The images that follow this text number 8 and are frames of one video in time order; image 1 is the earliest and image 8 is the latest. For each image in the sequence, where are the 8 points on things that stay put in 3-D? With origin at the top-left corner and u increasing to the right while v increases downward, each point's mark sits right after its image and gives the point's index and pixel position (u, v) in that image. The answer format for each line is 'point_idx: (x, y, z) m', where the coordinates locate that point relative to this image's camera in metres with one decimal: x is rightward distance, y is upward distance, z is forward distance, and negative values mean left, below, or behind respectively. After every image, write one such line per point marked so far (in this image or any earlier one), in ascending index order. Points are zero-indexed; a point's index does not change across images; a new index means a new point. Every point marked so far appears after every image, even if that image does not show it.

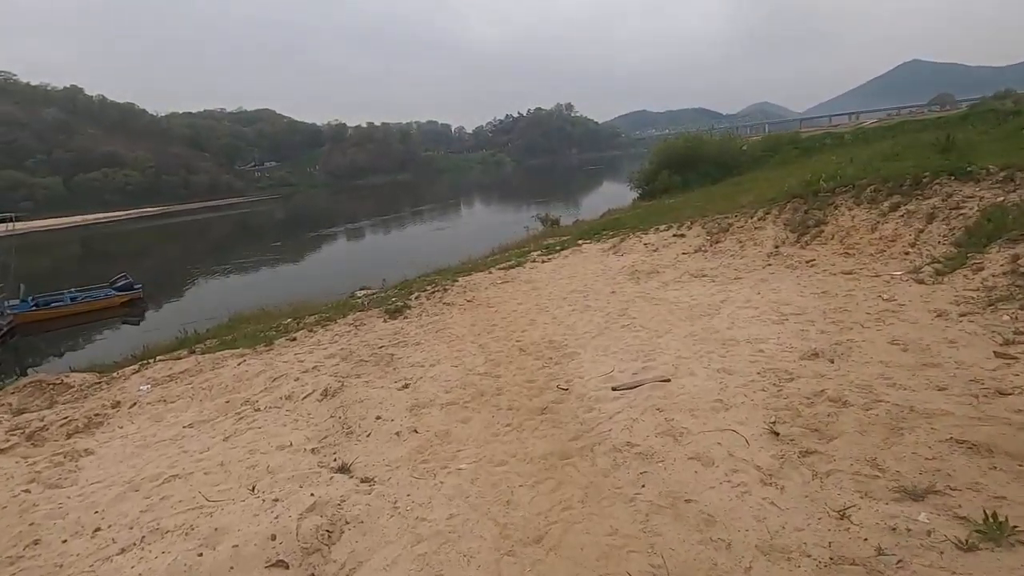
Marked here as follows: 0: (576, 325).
0: (+1.0, -0.6, +8.6) m
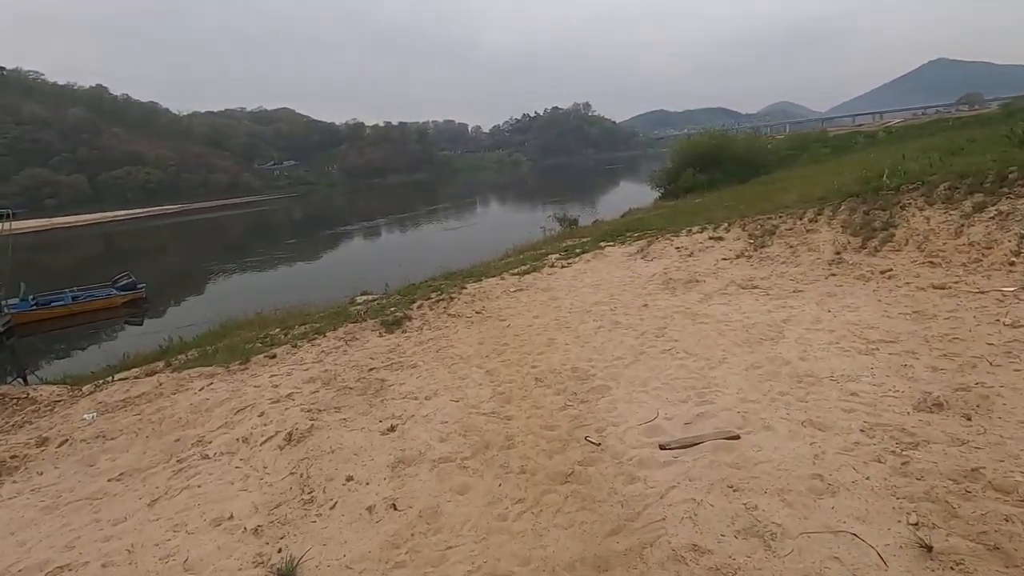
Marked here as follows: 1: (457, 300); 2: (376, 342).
0: (+1.2, -0.8, +7.1) m
1: (-1.1, -0.2, +10.7) m
2: (-2.2, -0.9, +8.9) m
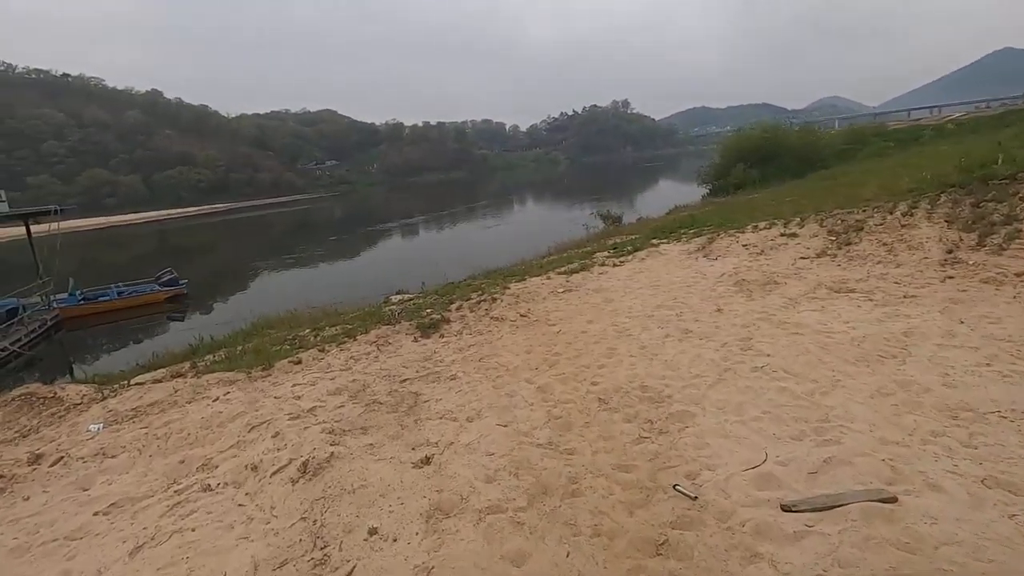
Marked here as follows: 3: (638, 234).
0: (+1.8, -0.8, +5.9) m
1: (-0.2, -0.2, +9.7) m
2: (-1.5, -0.9, +8.0) m
3: (+4.6, +2.0, +19.6) m
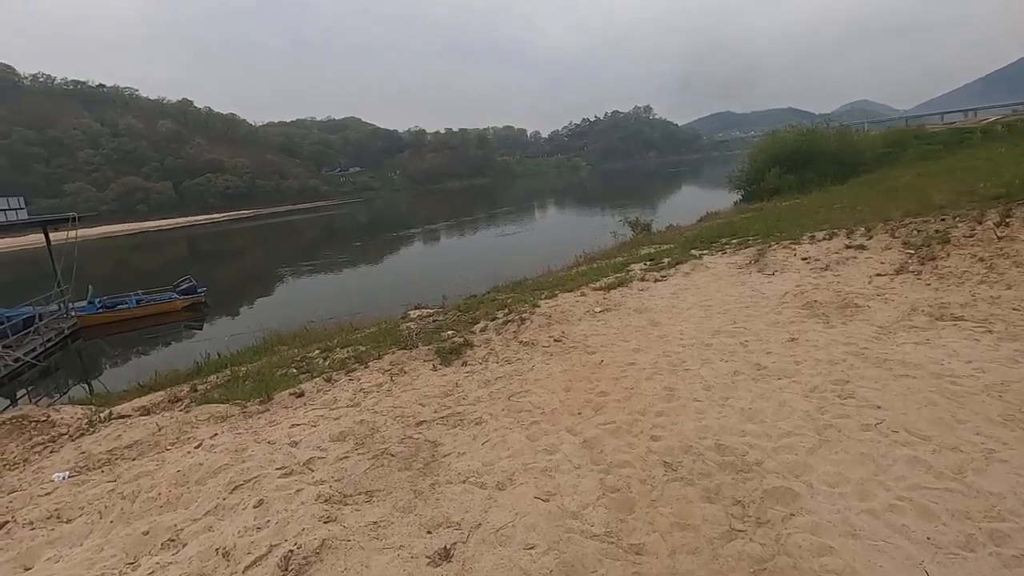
0: (+2.2, -1.1, +4.8) m
1: (+0.3, -0.6, +8.6) m
2: (-1.1, -1.2, +6.9) m
3: (+5.5, +1.5, +18.3) m
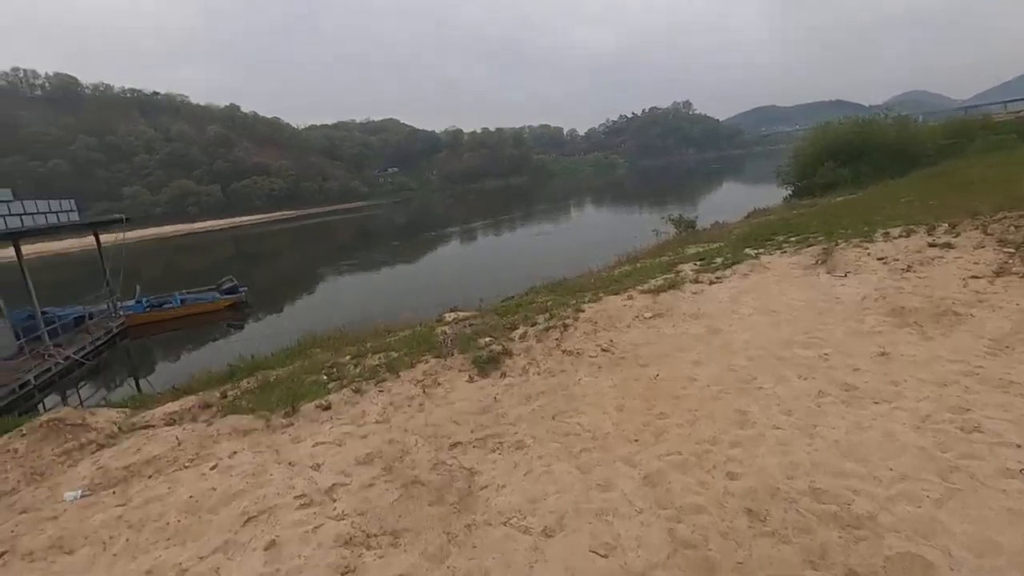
0: (+2.5, -1.2, +3.9) m
1: (+0.9, -0.6, +7.9) m
2: (-0.5, -1.2, +6.3) m
3: (+6.8, +1.5, +17.2) m
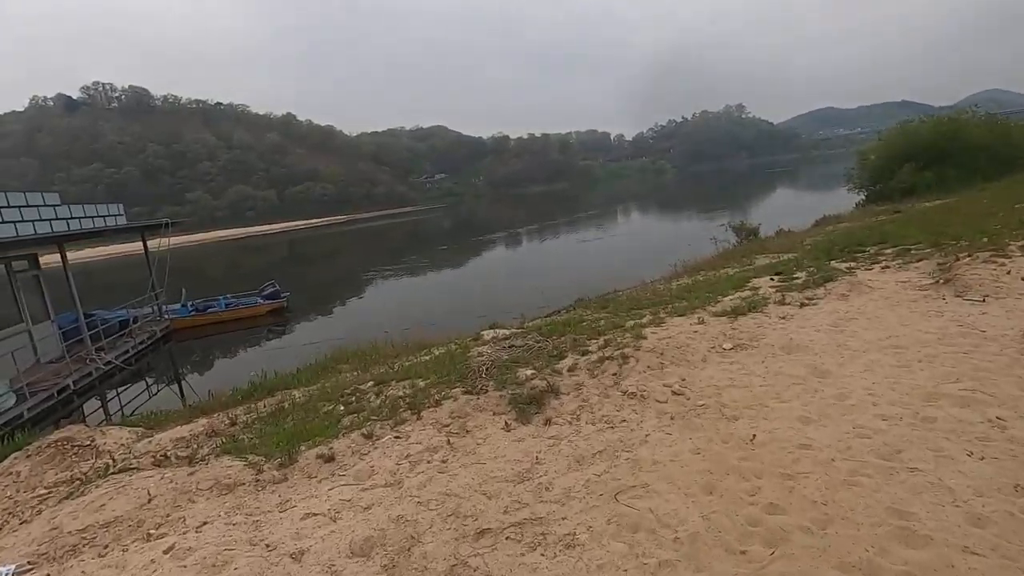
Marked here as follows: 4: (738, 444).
0: (+2.8, -1.4, +2.4) m
1: (+1.5, -0.9, +6.5) m
2: (-0.1, -1.5, +5.0) m
3: (+8.1, +1.0, +15.3) m
4: (+1.9, -1.3, +4.4) m
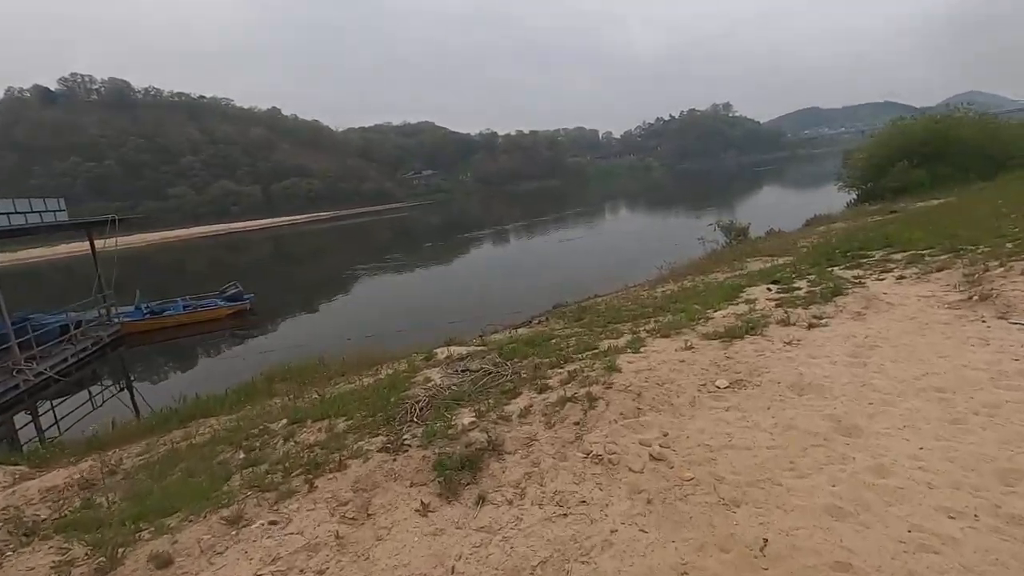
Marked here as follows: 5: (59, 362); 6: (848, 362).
0: (+2.2, -1.7, +1.0) m
1: (+0.9, -1.1, +5.0) m
2: (-0.7, -1.7, +3.5) m
3: (+7.3, +0.8, +14.0) m
4: (+1.3, -1.5, +3.0) m
5: (-16.5, -2.7, +19.5) m
6: (+3.4, -0.8, +5.3) m
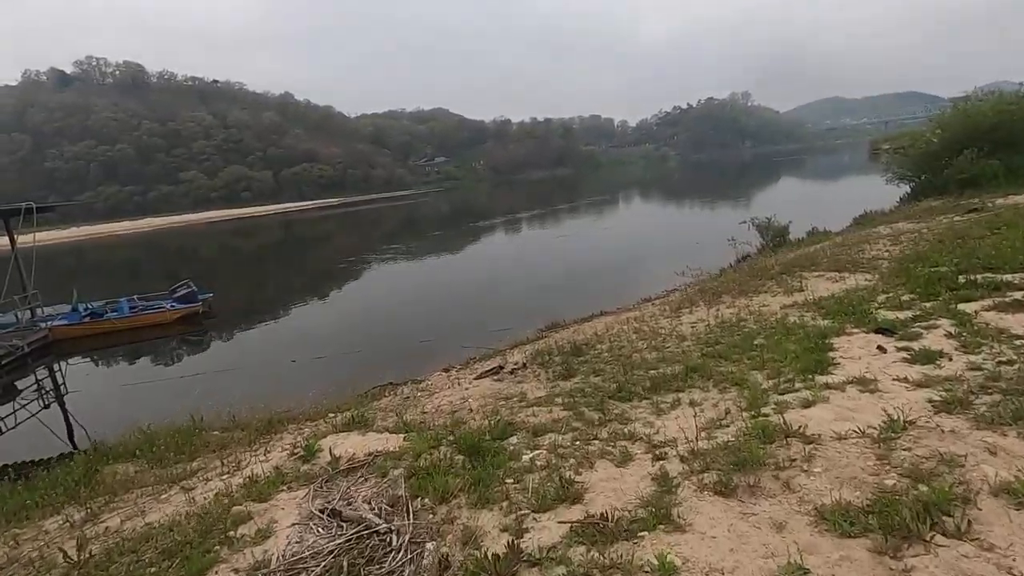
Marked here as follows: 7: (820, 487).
0: (+1.4, -2.4, -2.8) m
1: (+0.1, -1.8, +1.3) m
2: (-1.5, -2.4, -0.2) m
3: (+6.8, +0.3, +10.1) m
4: (+0.5, -2.2, -0.7) m
5: (-17.0, -2.8, +16.2) m
6: (+2.6, -1.5, +1.5) m
7: (+1.8, -1.2, +3.2) m
